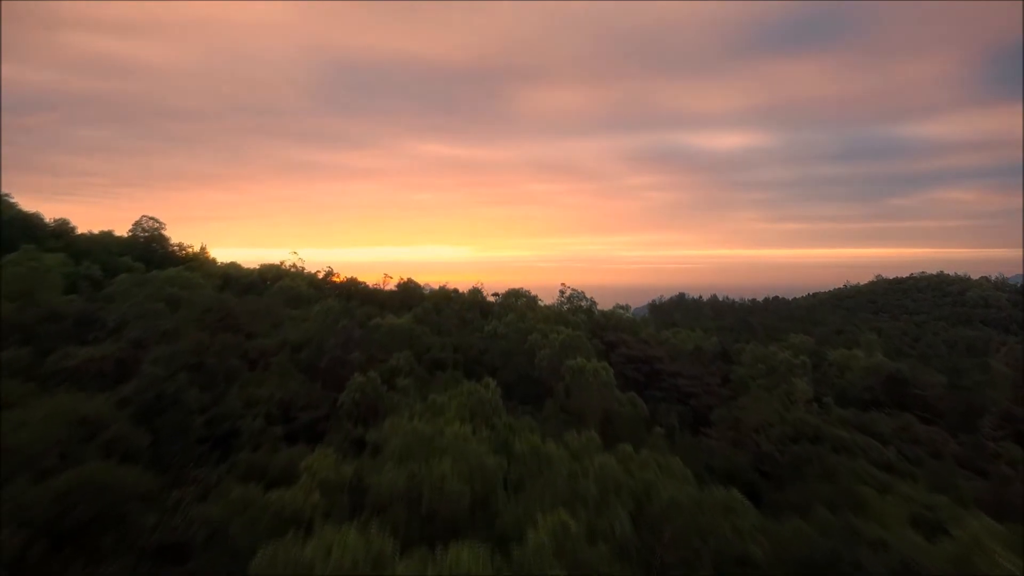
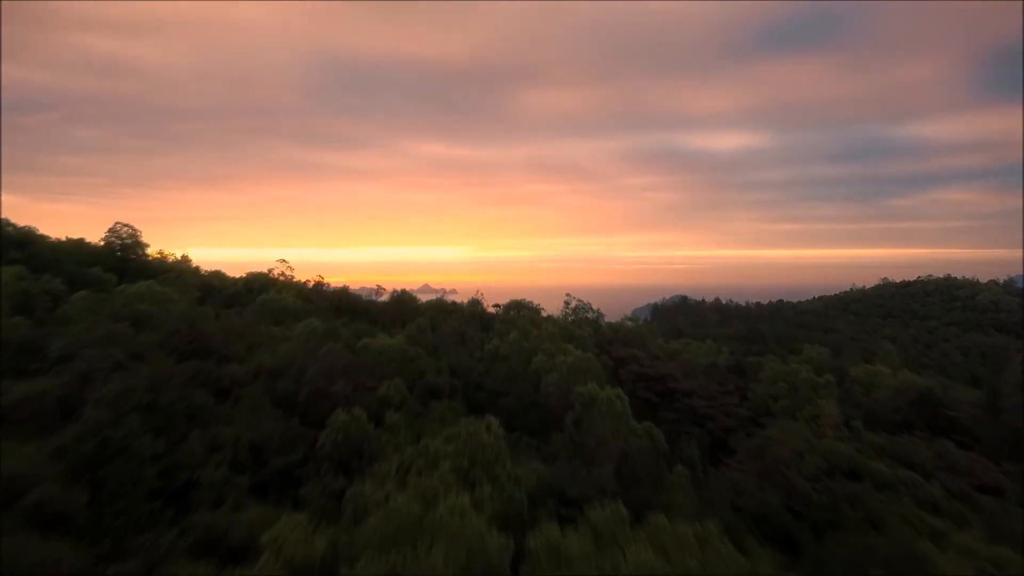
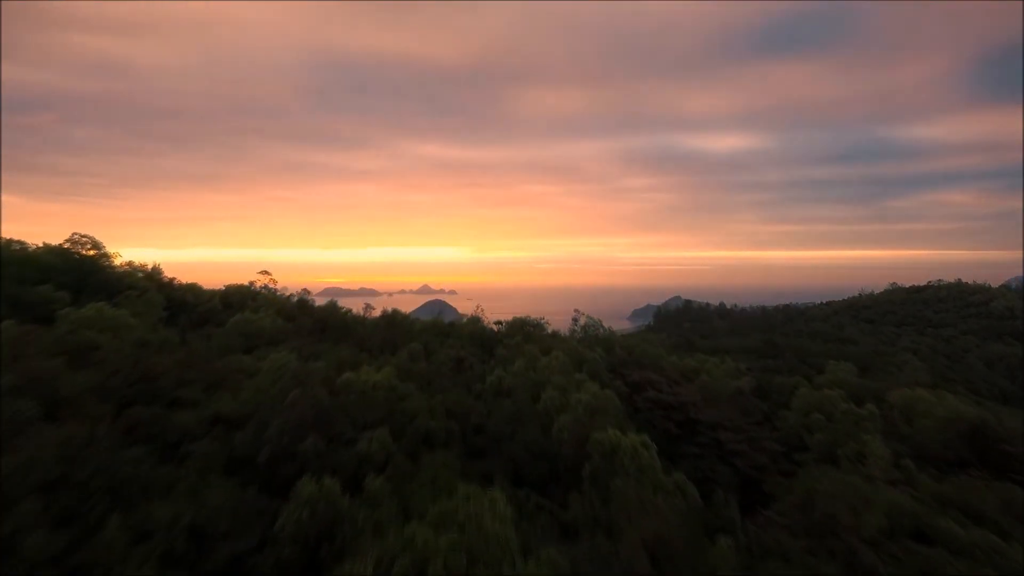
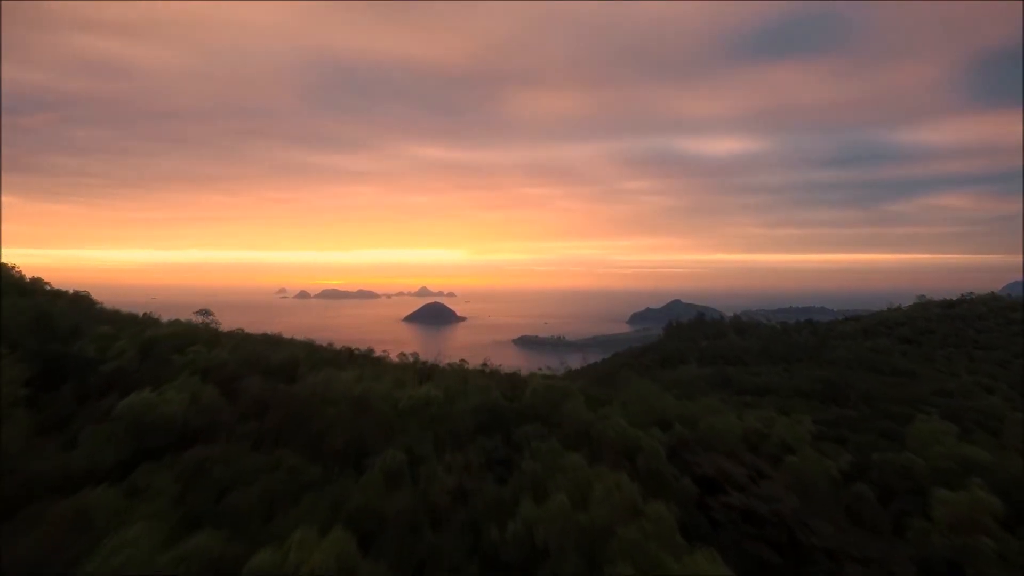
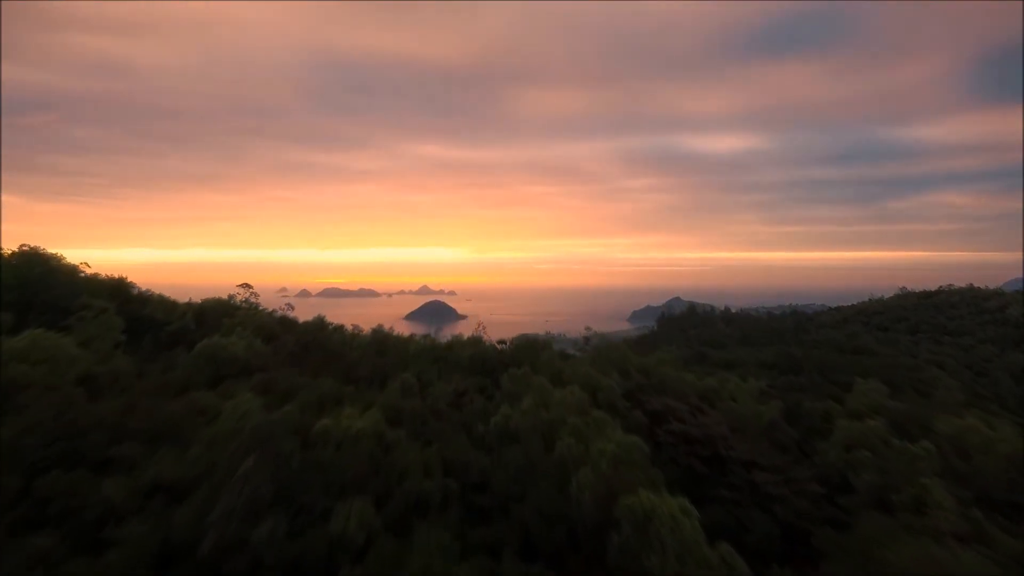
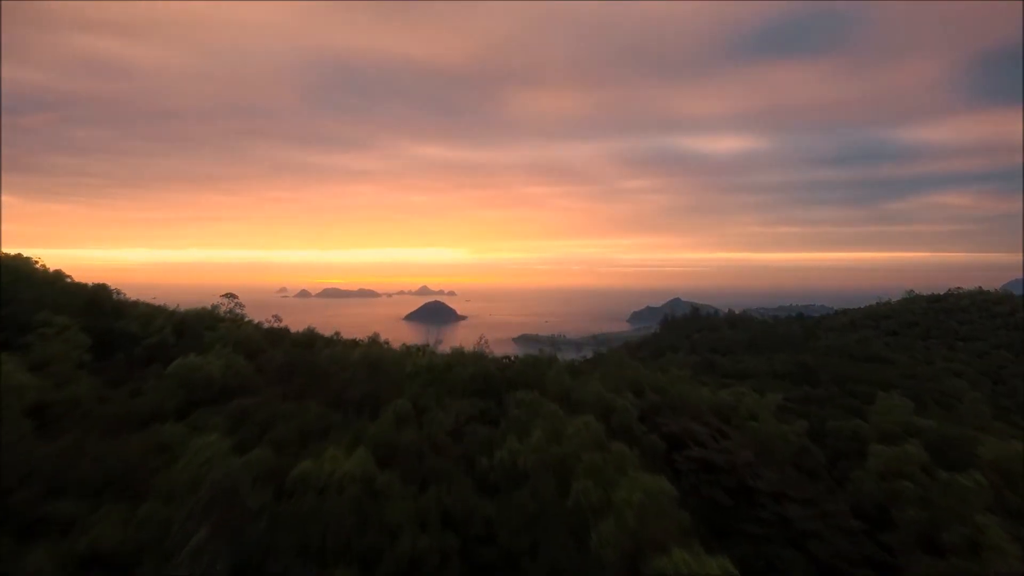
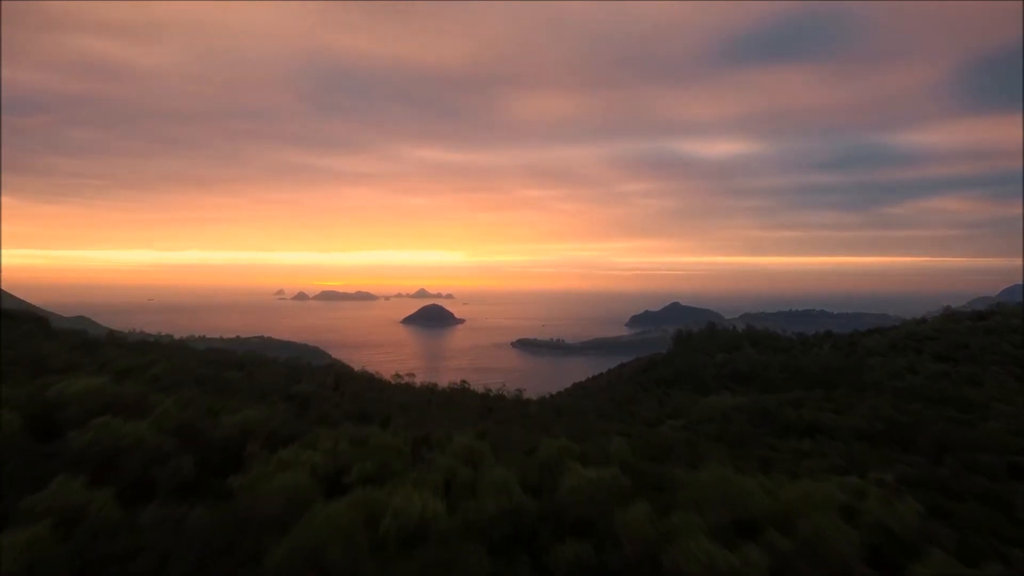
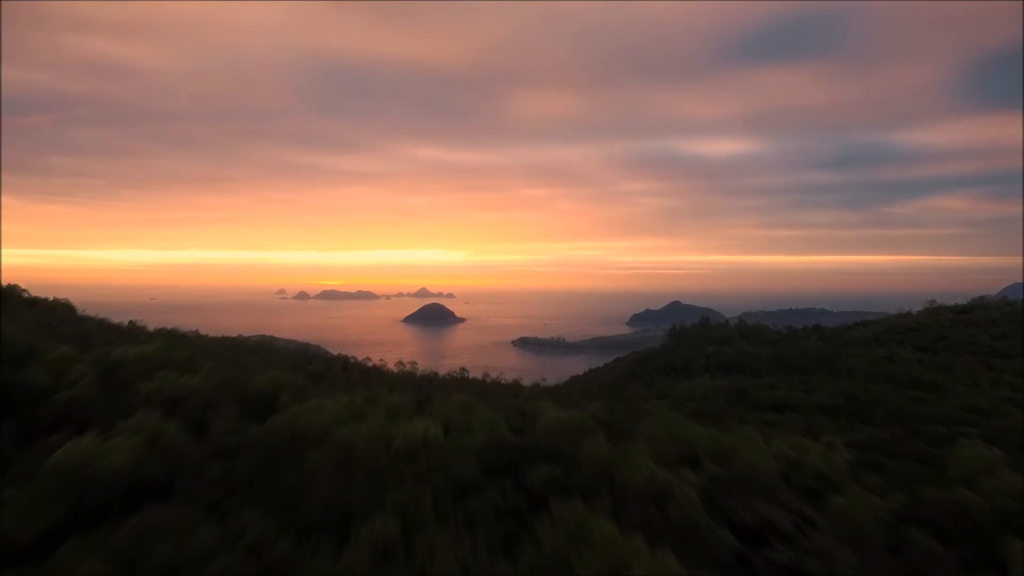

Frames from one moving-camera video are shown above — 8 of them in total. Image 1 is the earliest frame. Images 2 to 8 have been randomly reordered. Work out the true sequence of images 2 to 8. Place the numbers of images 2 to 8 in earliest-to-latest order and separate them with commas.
2, 3, 5, 6, 4, 8, 7
